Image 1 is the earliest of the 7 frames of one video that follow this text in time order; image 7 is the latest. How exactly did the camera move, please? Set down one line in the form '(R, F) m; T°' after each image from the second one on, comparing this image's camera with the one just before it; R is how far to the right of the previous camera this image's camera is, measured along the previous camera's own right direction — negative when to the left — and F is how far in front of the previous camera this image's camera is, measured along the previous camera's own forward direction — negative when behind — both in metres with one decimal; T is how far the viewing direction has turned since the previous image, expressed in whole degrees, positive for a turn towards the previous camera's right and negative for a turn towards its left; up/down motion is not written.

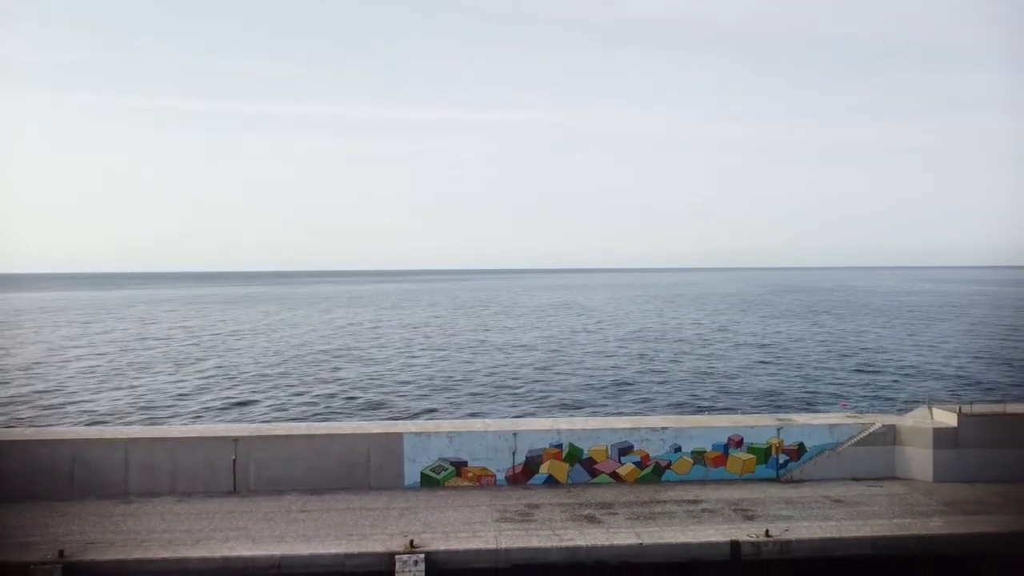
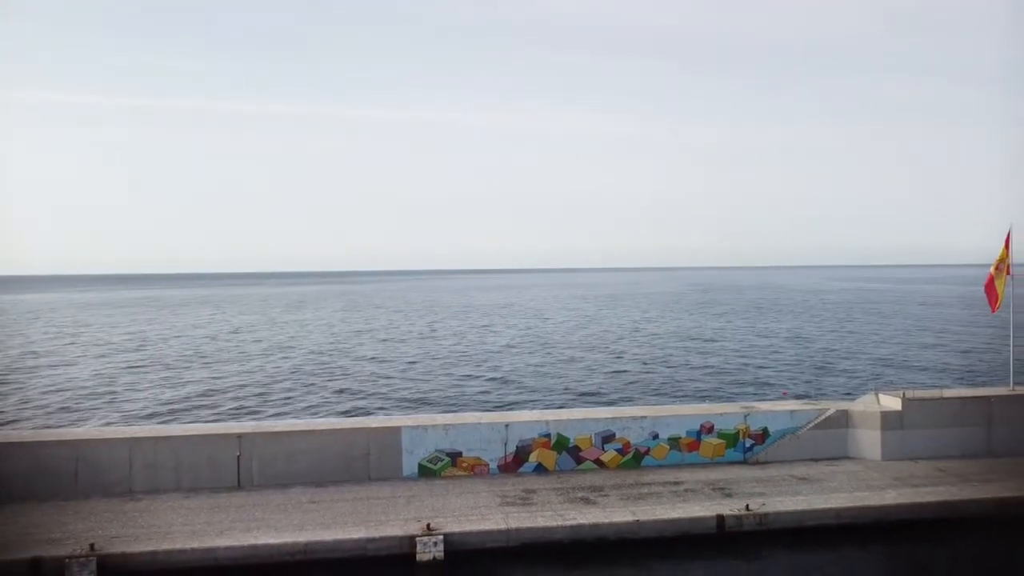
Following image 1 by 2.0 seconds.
(-1.3, -1.0) m; +5°
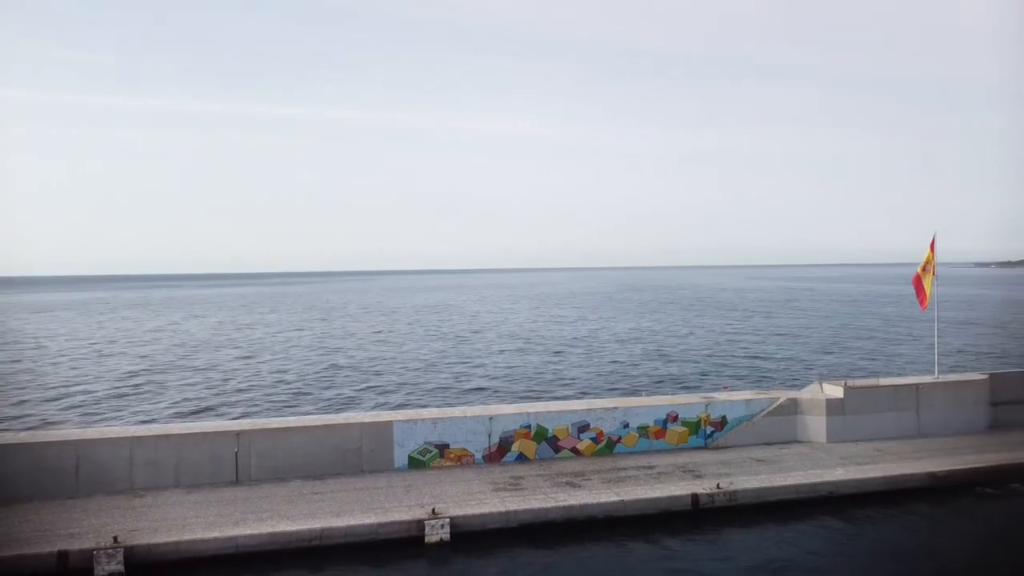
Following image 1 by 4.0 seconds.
(-1.3, -1.1) m; +5°
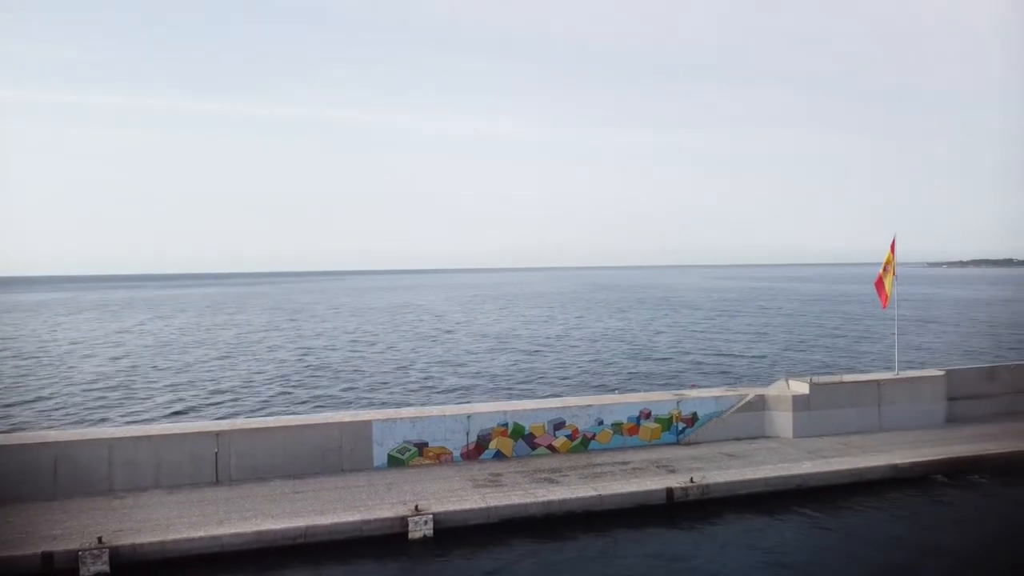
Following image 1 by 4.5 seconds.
(-0.3, -0.3) m; +3°
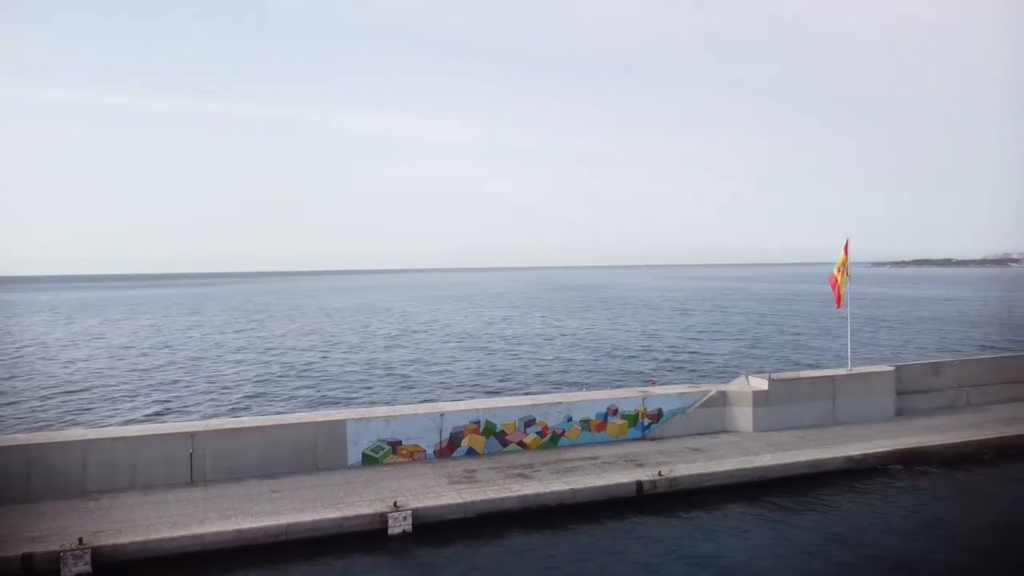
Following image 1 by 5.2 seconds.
(-0.4, -0.4) m; +3°
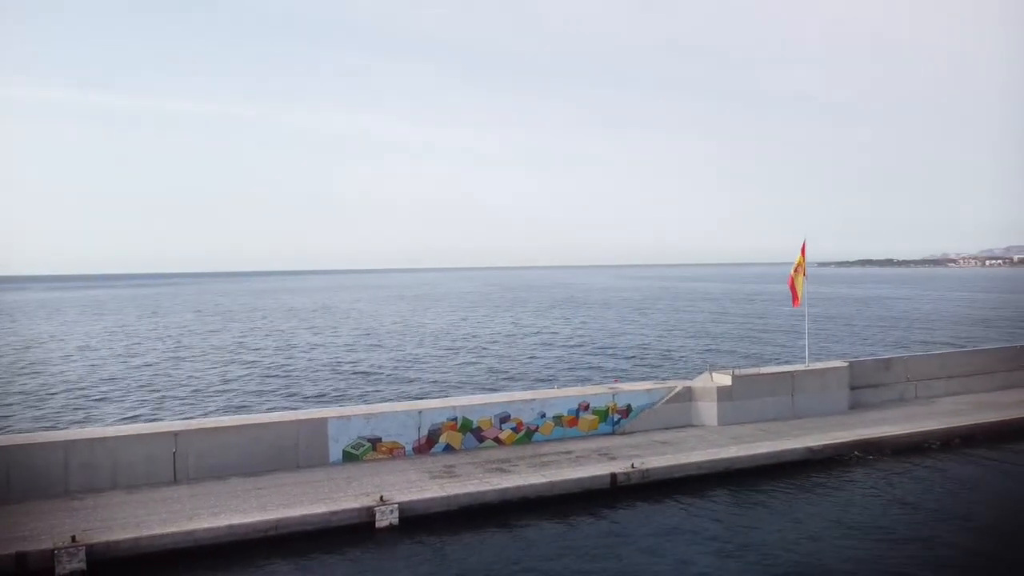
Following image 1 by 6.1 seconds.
(-0.6, -0.6) m; +3°
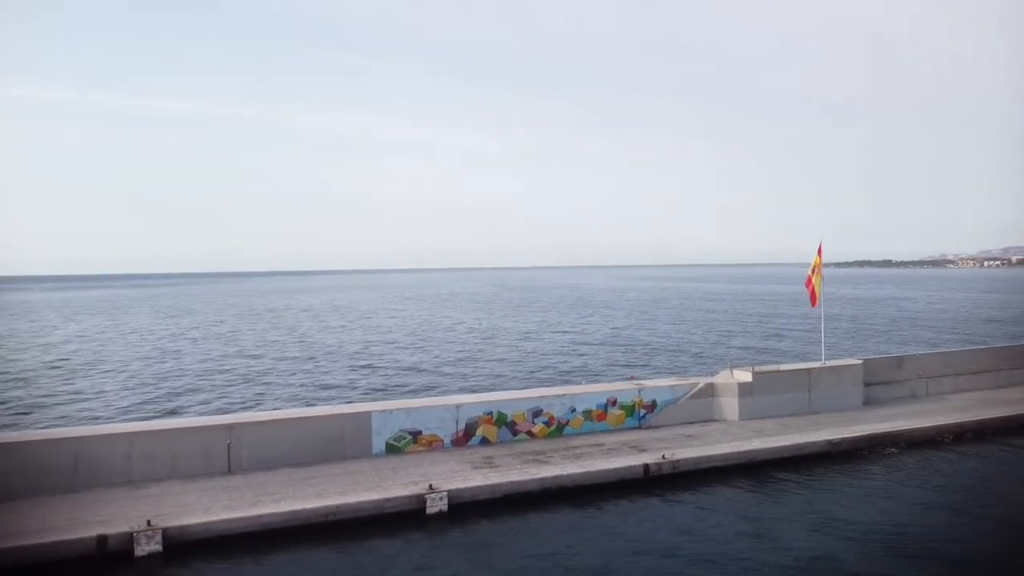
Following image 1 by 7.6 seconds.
(-0.9, -0.9) m; 0°
